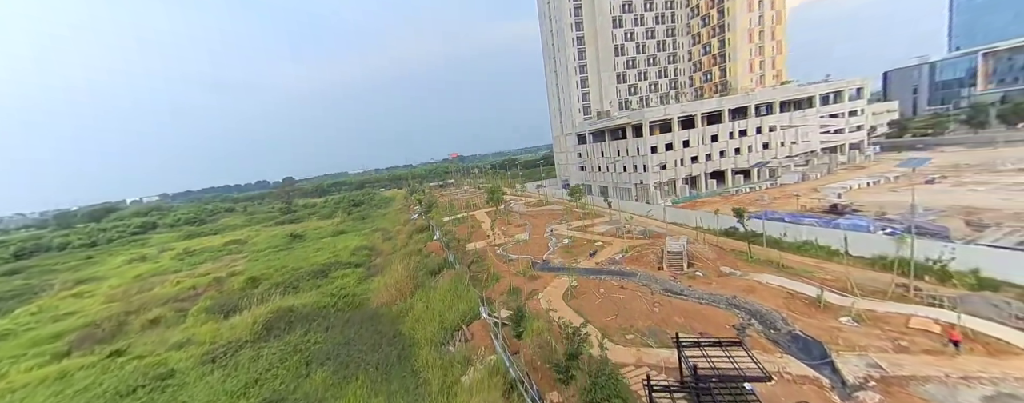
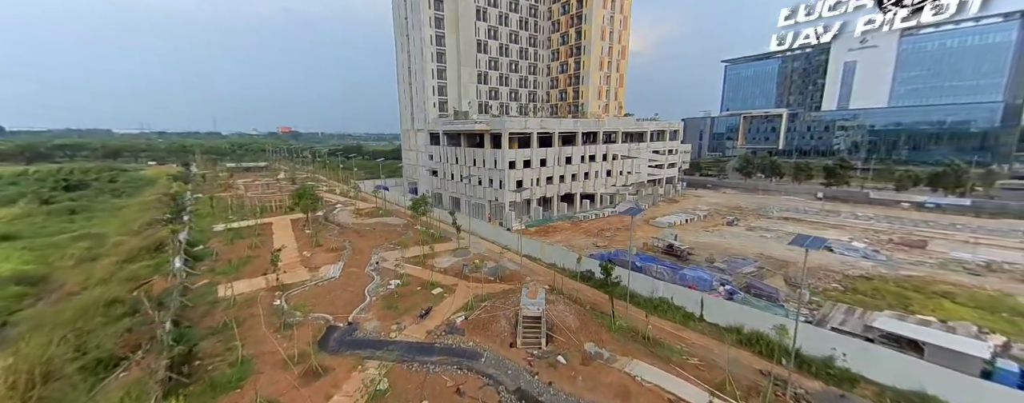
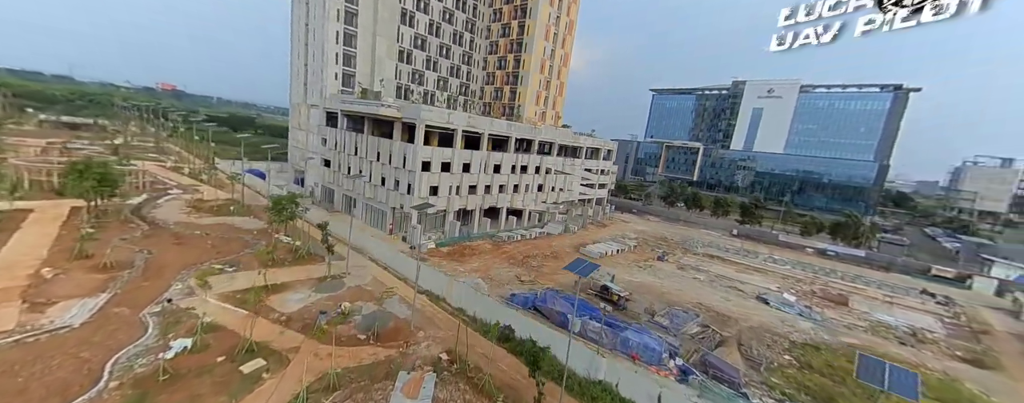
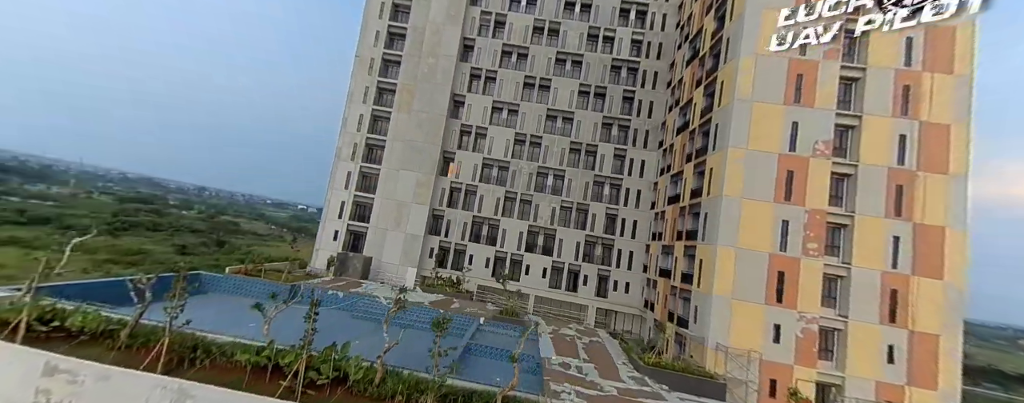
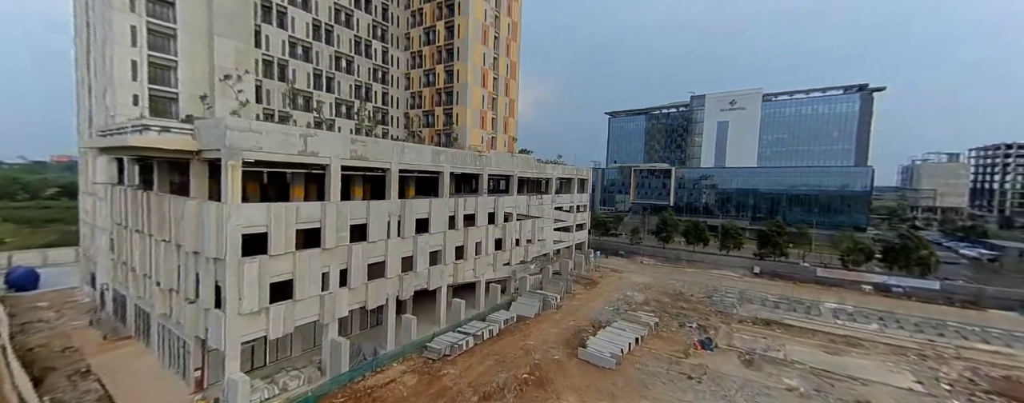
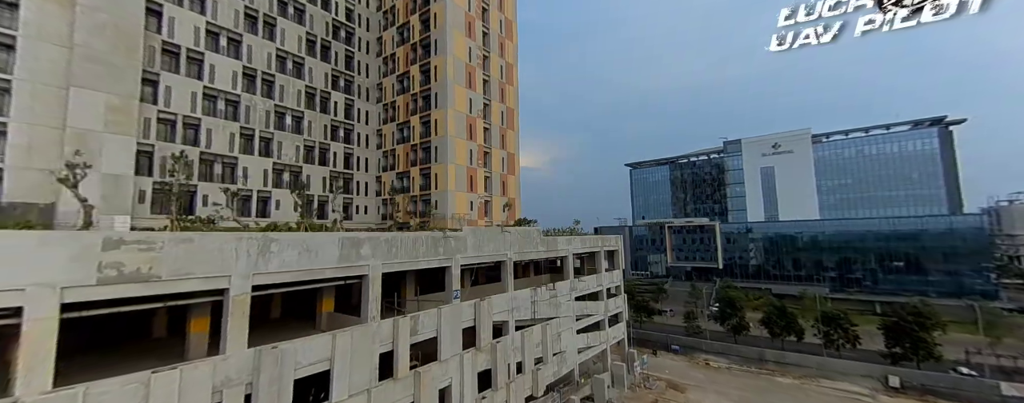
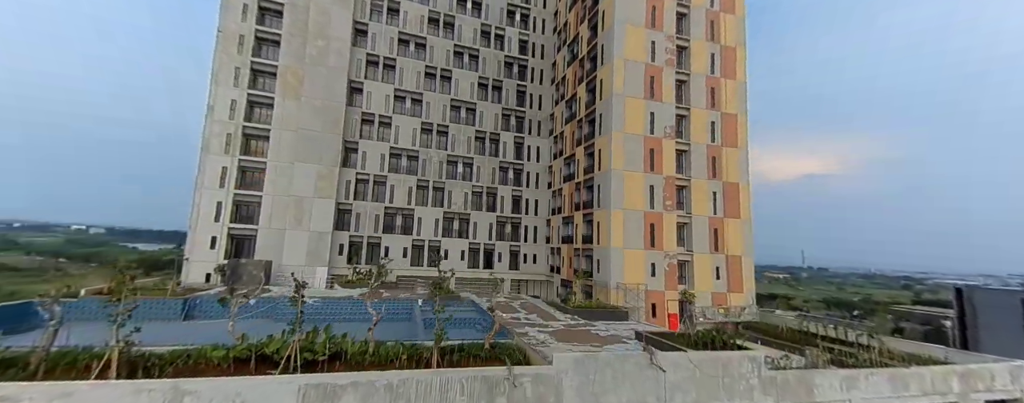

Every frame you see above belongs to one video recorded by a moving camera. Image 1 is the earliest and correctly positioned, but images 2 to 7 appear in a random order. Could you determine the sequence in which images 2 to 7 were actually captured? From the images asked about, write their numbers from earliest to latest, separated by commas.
2, 3, 5, 6, 7, 4
